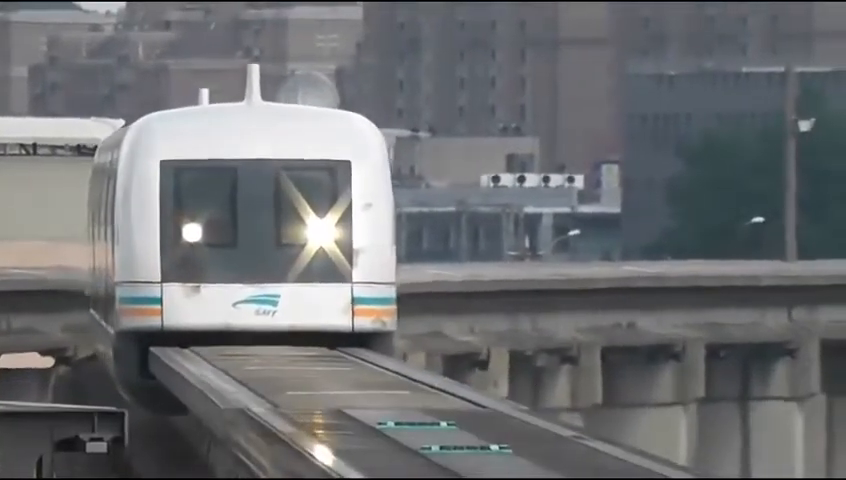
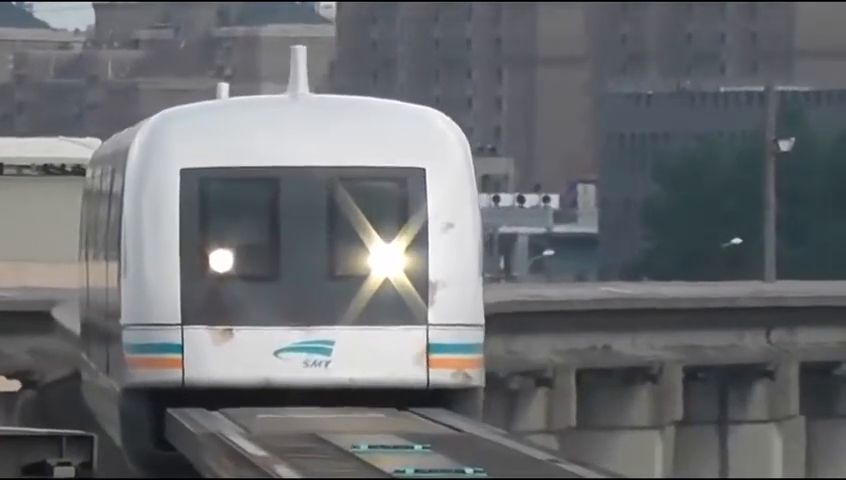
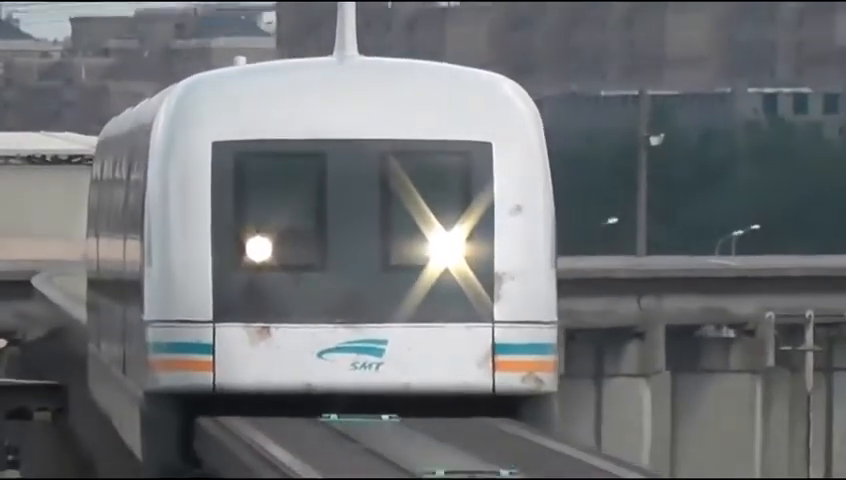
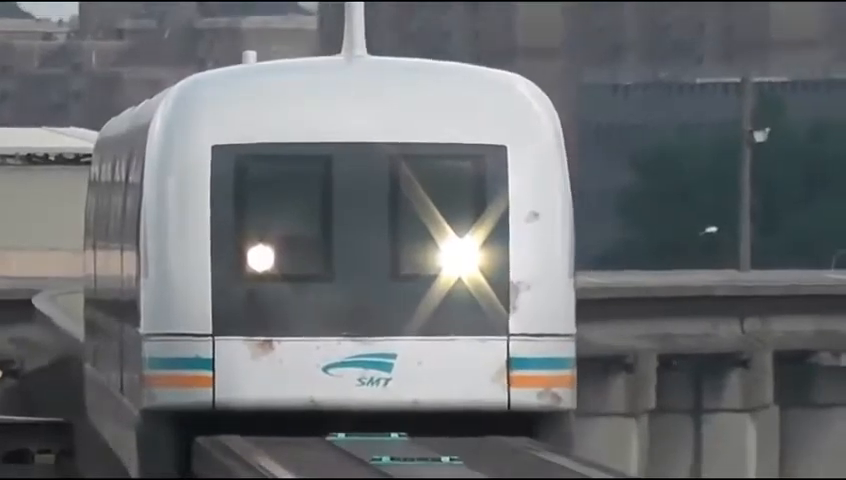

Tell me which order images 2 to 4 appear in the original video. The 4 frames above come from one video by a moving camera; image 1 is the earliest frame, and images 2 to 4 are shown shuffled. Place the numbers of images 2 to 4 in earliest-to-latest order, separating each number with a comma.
2, 4, 3
